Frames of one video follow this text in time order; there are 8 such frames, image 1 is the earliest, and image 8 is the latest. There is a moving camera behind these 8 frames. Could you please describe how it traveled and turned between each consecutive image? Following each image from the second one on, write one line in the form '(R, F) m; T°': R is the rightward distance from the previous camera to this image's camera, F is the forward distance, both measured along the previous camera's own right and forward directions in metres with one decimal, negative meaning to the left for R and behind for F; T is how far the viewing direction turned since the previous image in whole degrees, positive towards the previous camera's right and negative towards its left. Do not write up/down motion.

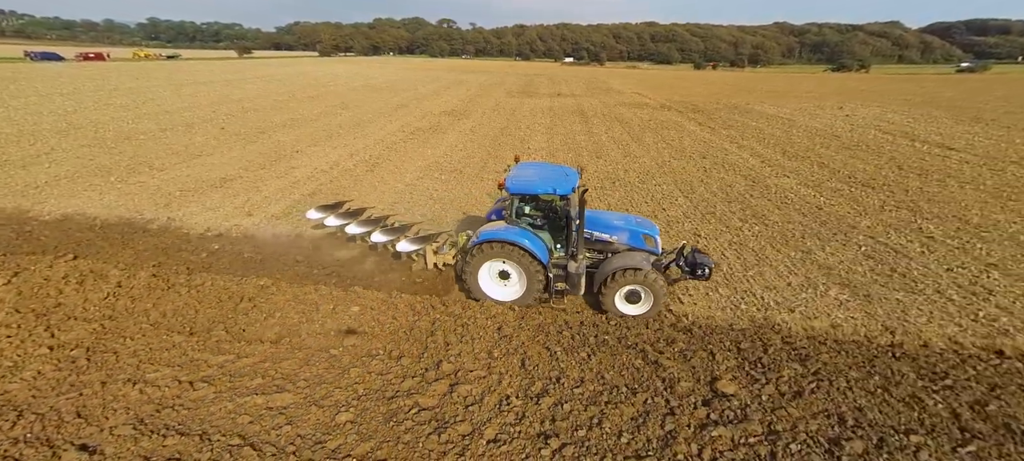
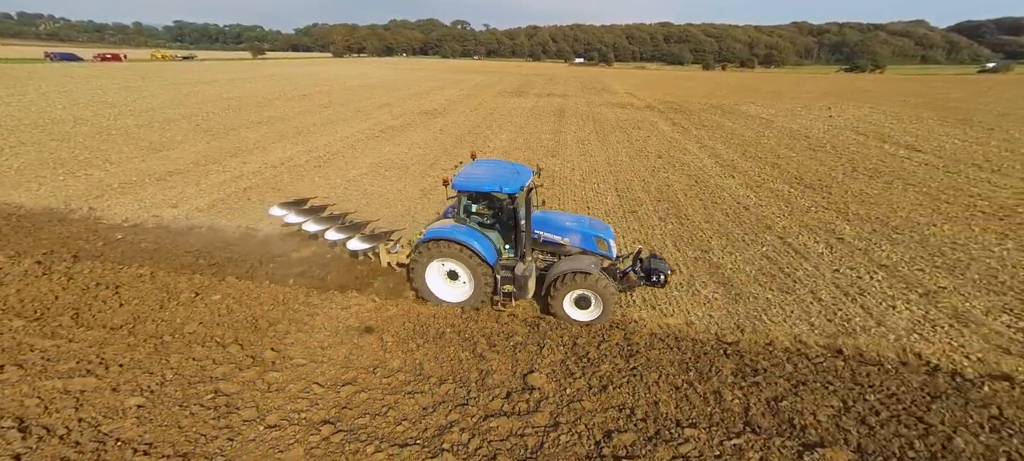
(+2.1, 0.0) m; -1°
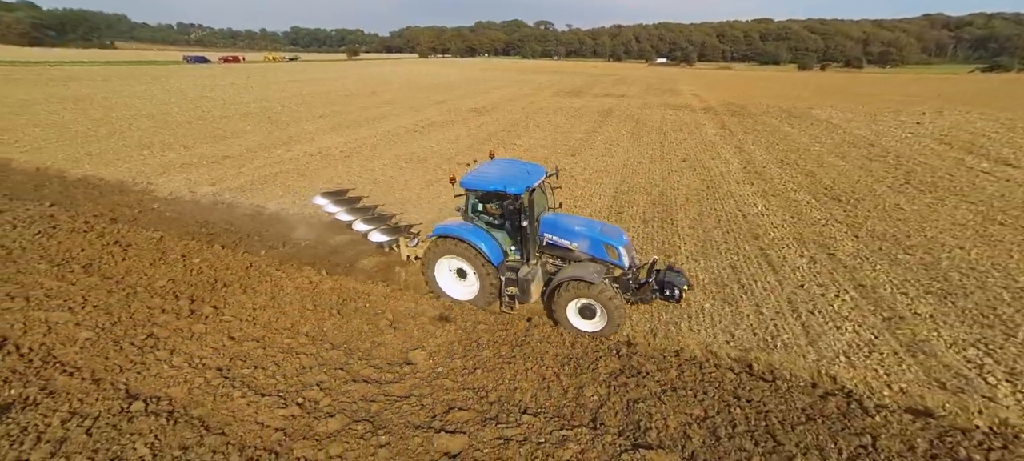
(+1.9, 0.0) m; -9°
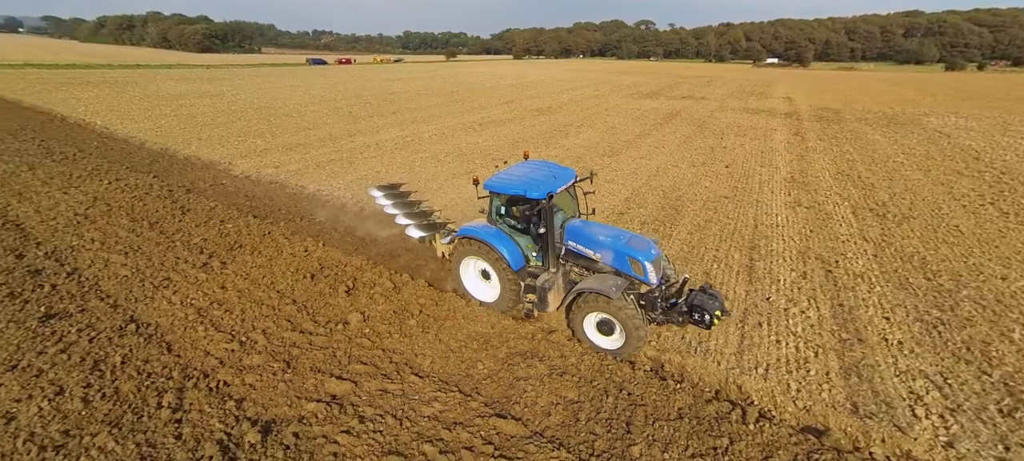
(+1.7, -0.1) m; -10°
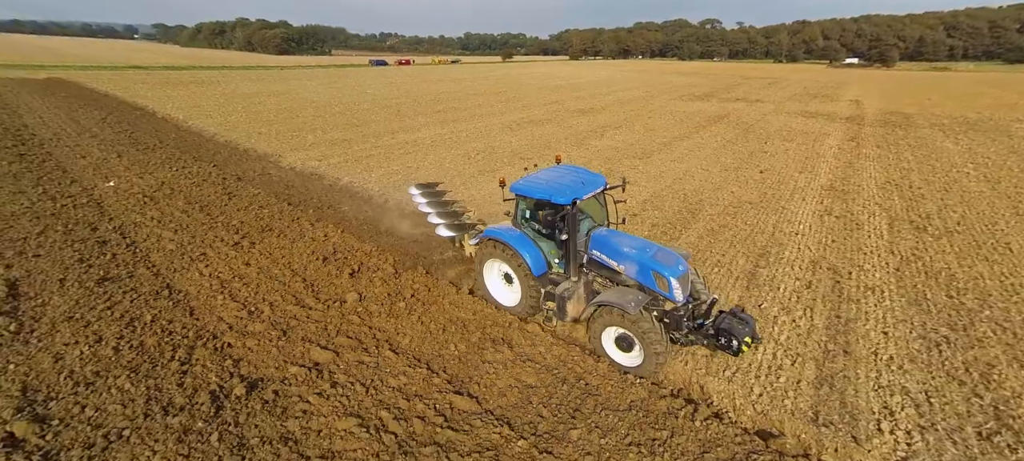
(+0.8, -0.2) m; -6°
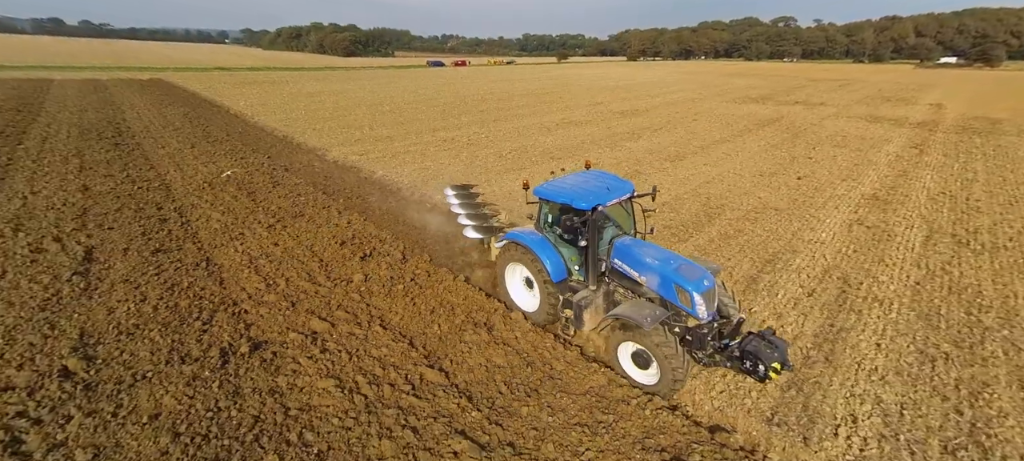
(+0.7, -0.2) m; -6°
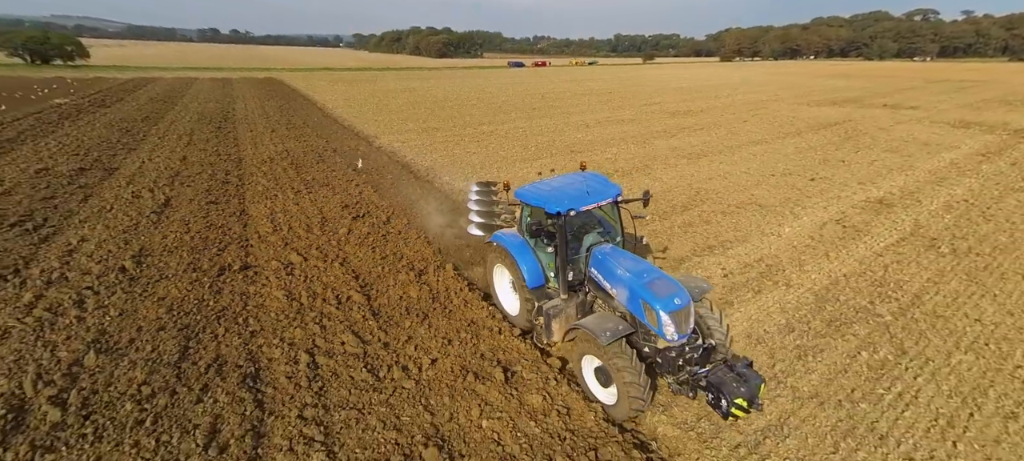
(+1.9, -0.7) m; -9°
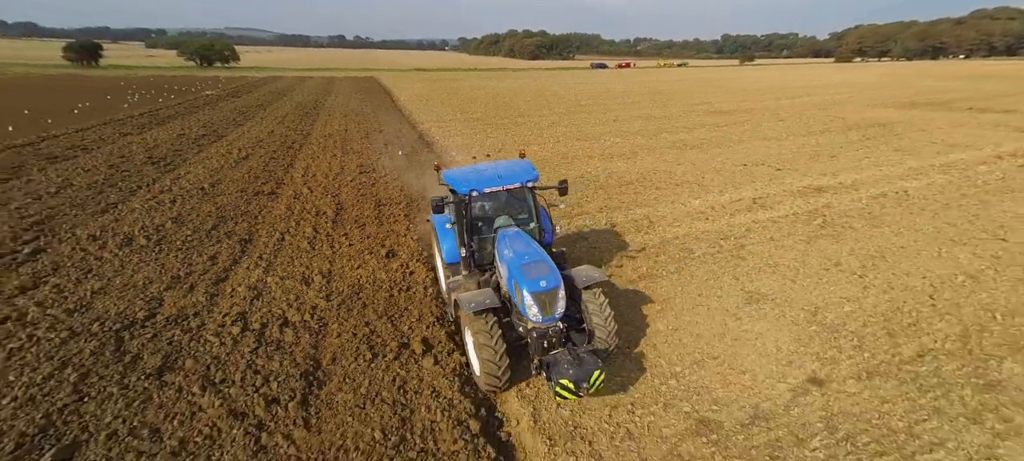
(+2.7, -1.6) m; -10°
